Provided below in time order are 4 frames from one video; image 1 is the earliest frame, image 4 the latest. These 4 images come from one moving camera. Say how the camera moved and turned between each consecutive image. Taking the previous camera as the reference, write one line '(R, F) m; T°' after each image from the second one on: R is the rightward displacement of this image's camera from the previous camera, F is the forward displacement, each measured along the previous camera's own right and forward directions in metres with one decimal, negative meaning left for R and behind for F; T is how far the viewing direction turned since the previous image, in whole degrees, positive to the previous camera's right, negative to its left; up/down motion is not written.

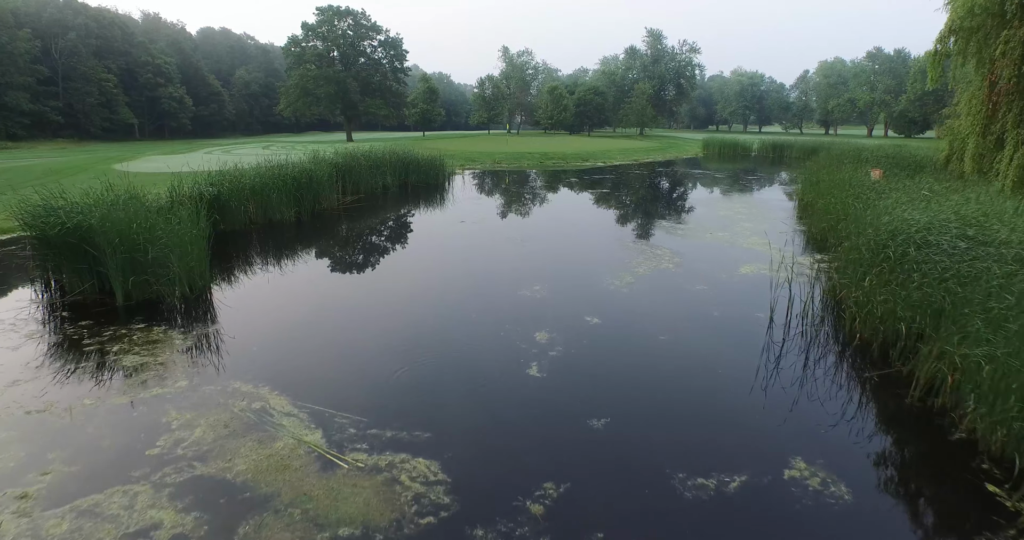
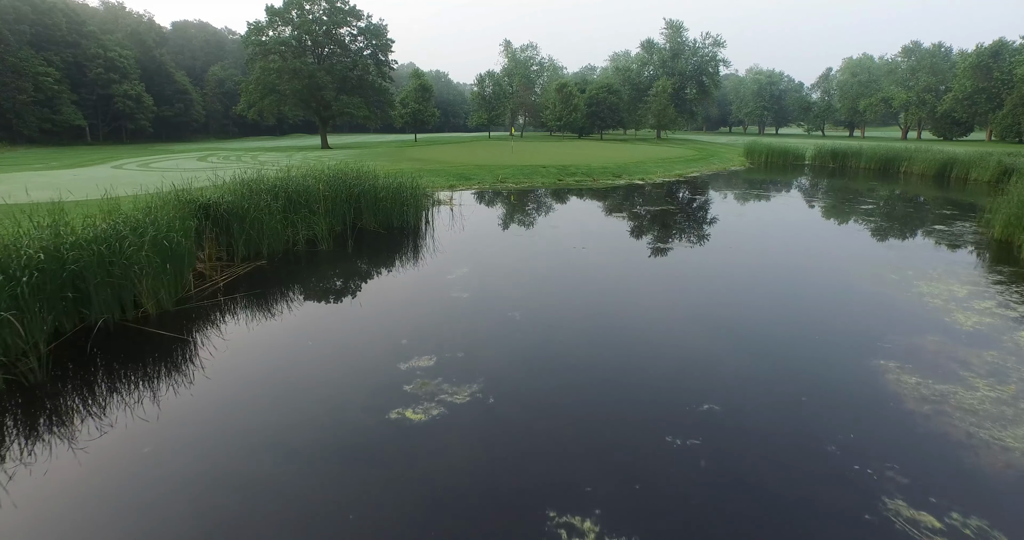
(-0.2, +4.8) m; 0°
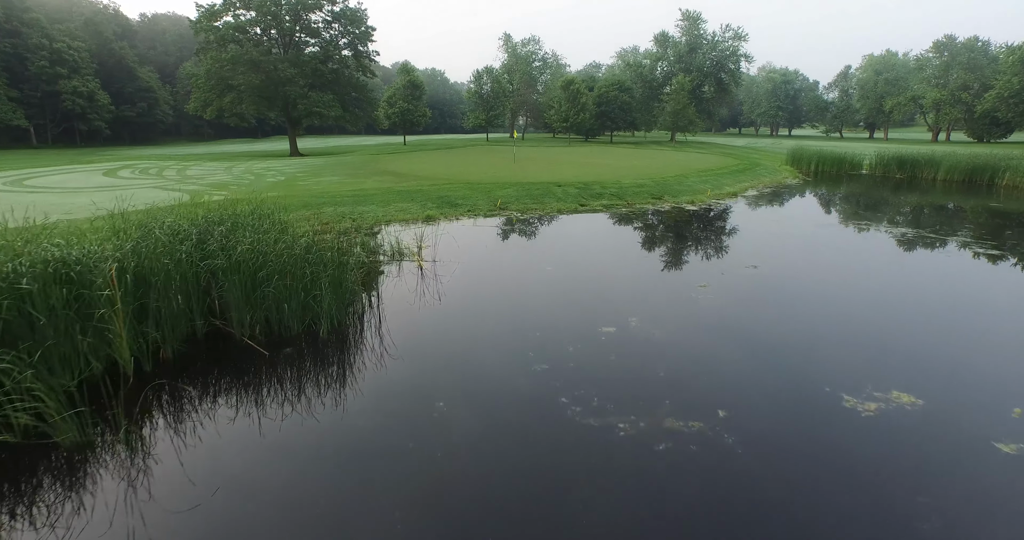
(-0.1, +4.0) m; 0°
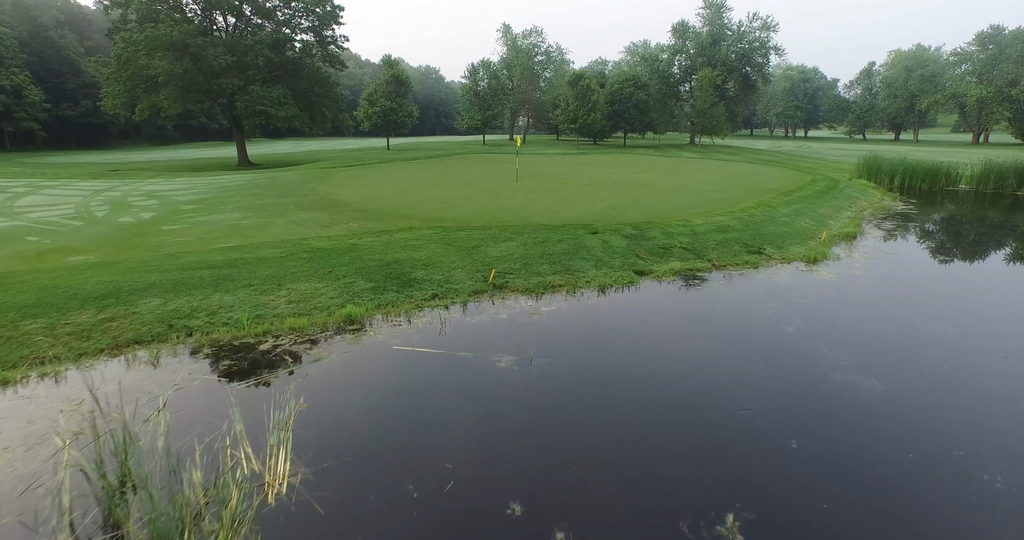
(-0.1, +4.7) m; 0°
